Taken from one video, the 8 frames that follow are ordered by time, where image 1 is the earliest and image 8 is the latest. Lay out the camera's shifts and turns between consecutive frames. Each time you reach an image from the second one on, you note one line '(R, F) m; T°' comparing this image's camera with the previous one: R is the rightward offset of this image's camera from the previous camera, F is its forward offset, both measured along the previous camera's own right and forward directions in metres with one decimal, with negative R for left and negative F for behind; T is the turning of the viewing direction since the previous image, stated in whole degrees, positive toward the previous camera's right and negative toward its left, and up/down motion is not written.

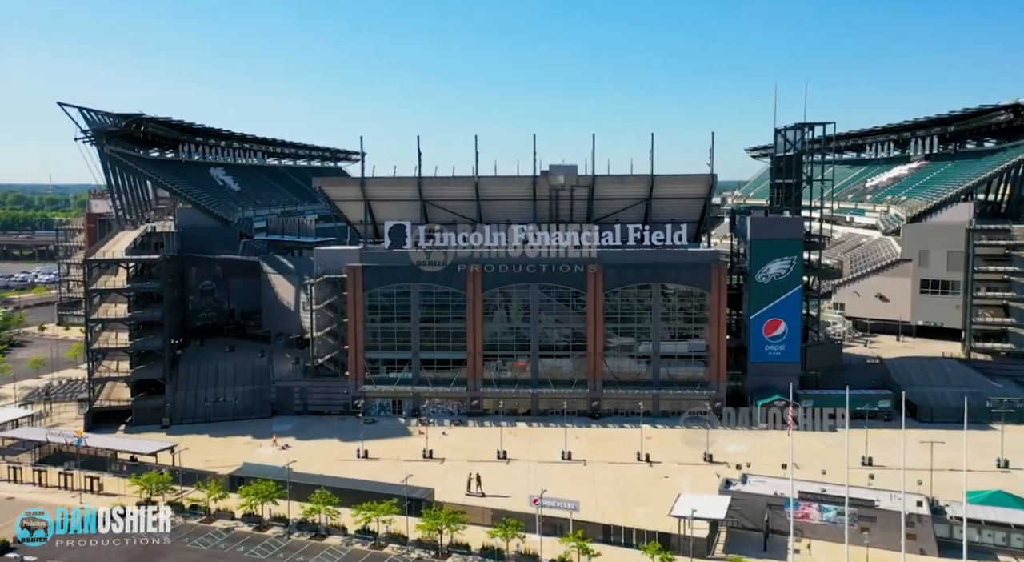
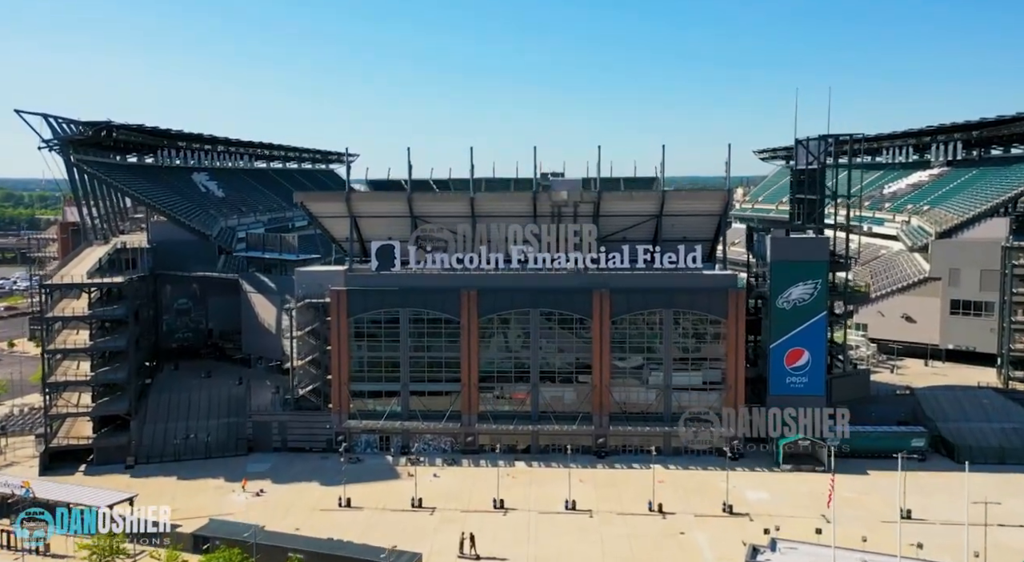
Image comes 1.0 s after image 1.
(0.0, +5.2) m; 0°
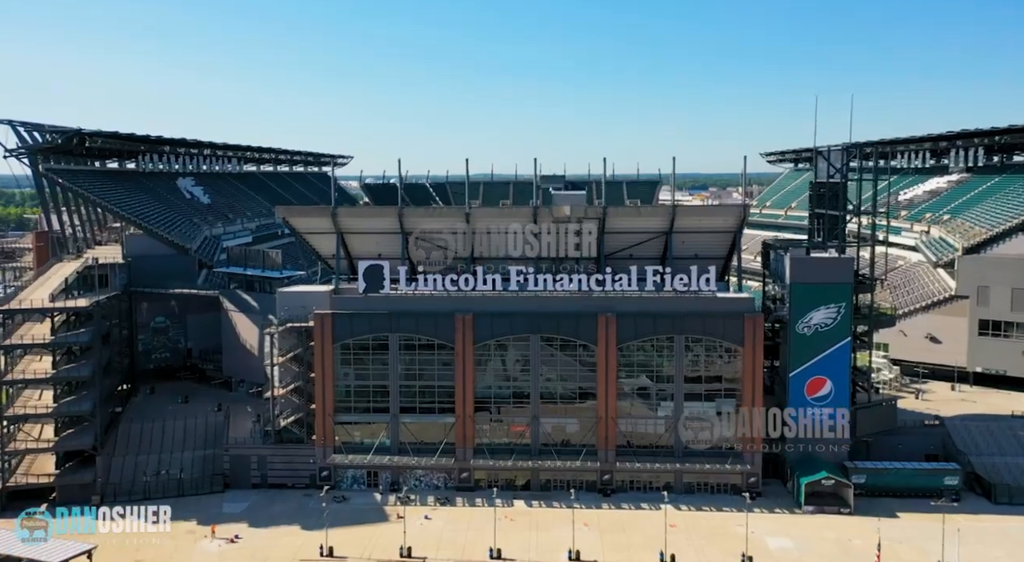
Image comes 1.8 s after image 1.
(0.0, +4.3) m; 0°
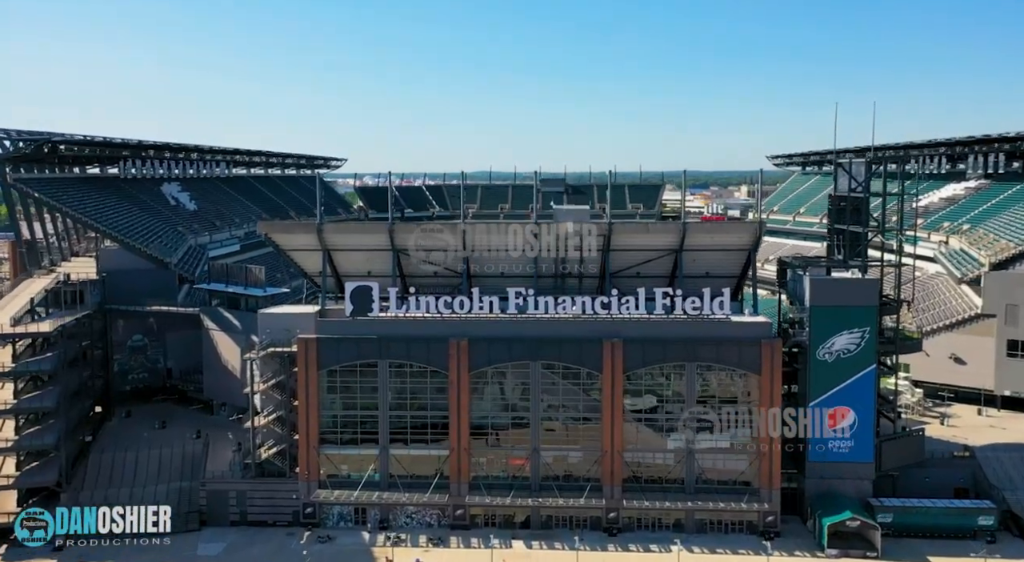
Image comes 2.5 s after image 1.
(0.0, +3.7) m; 0°
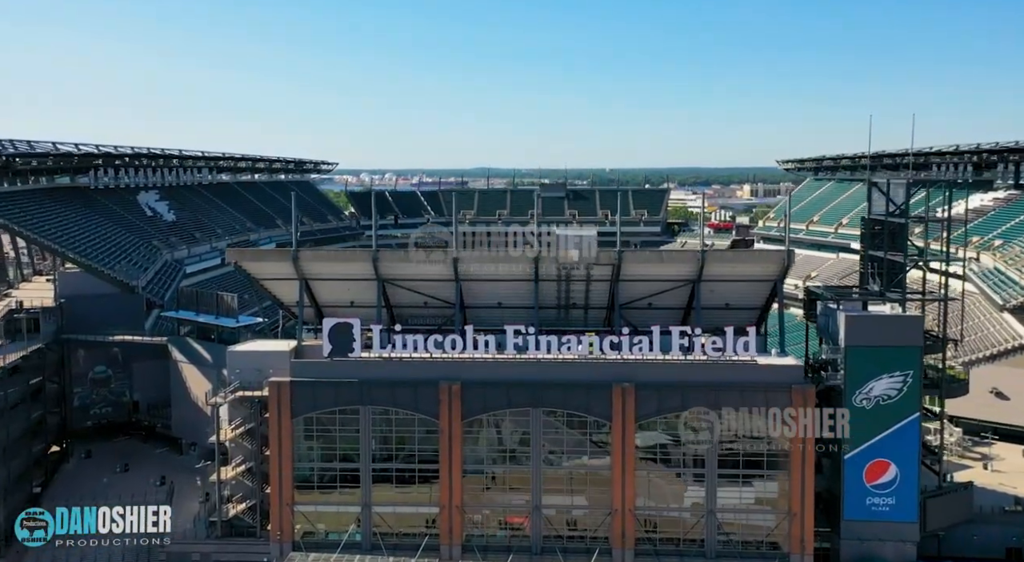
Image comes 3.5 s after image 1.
(0.0, +5.4) m; 0°
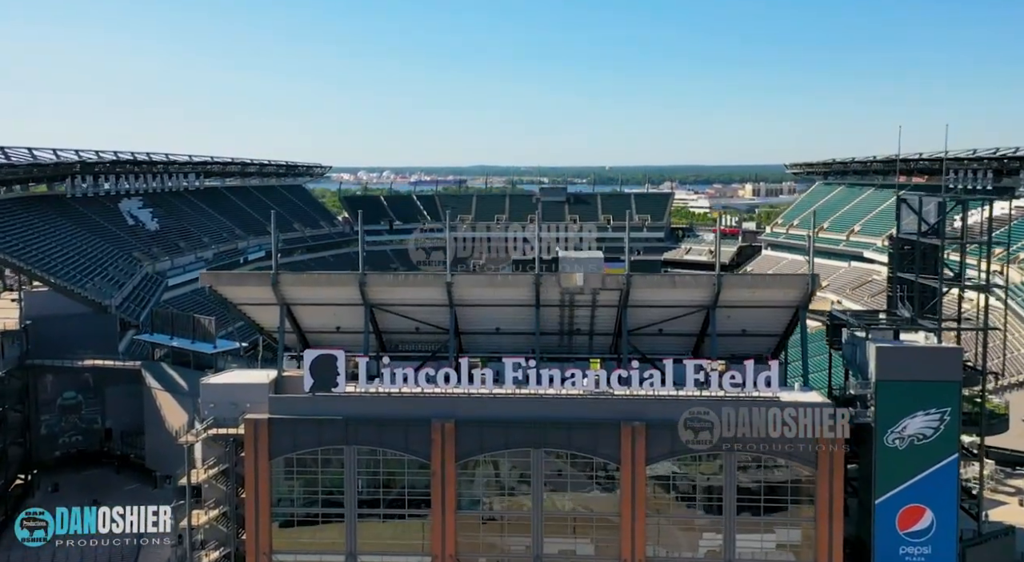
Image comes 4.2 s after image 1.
(0.0, +3.8) m; 0°
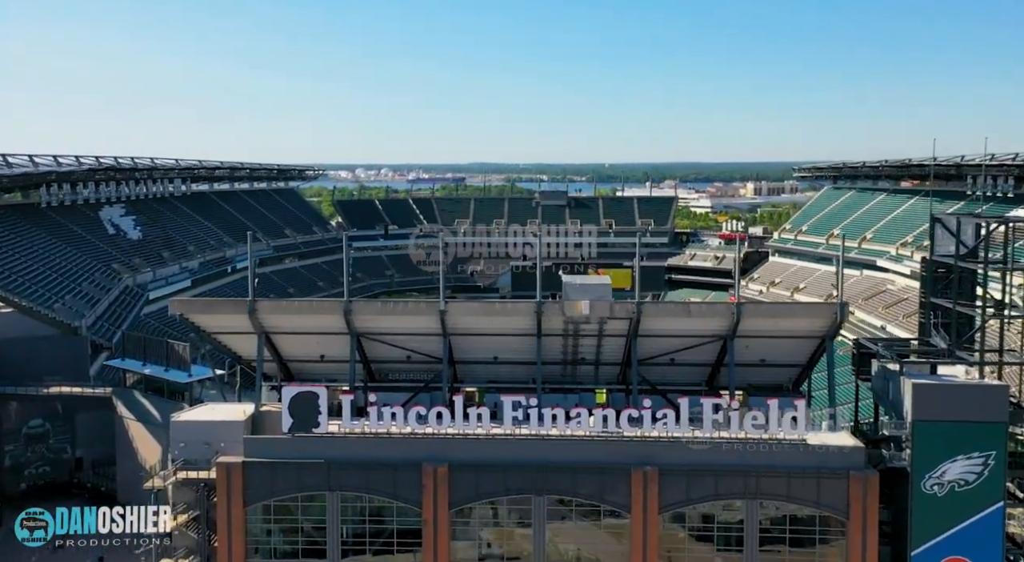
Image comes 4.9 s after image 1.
(0.0, +3.6) m; 0°
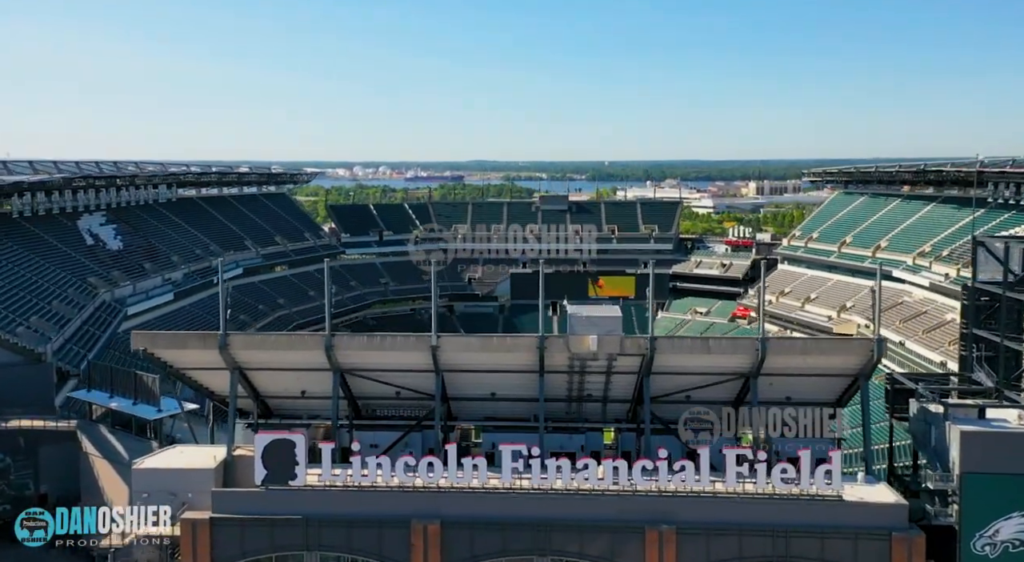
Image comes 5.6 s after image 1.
(0.0, +3.8) m; 0°
